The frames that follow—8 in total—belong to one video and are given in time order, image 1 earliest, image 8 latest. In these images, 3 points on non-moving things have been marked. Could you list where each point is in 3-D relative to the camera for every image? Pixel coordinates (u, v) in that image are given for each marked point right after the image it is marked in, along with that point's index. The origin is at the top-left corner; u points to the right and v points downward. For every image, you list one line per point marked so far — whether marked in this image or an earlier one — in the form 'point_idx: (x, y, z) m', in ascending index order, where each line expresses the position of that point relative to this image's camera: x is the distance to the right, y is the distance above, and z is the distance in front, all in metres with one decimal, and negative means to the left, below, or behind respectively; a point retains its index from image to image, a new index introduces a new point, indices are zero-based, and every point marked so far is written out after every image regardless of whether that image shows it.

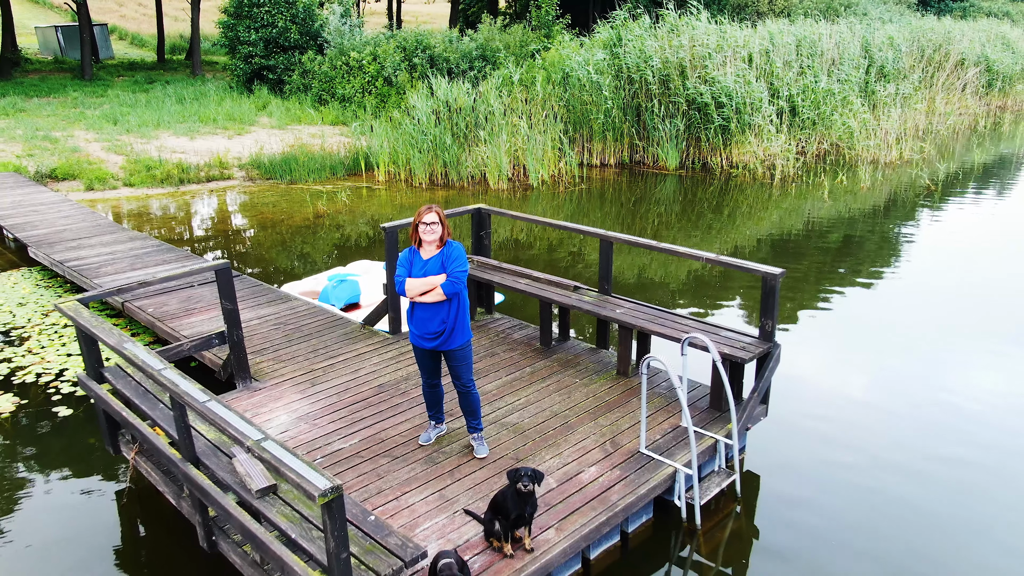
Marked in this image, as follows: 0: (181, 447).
0: (-1.6, -0.7, +3.2) m
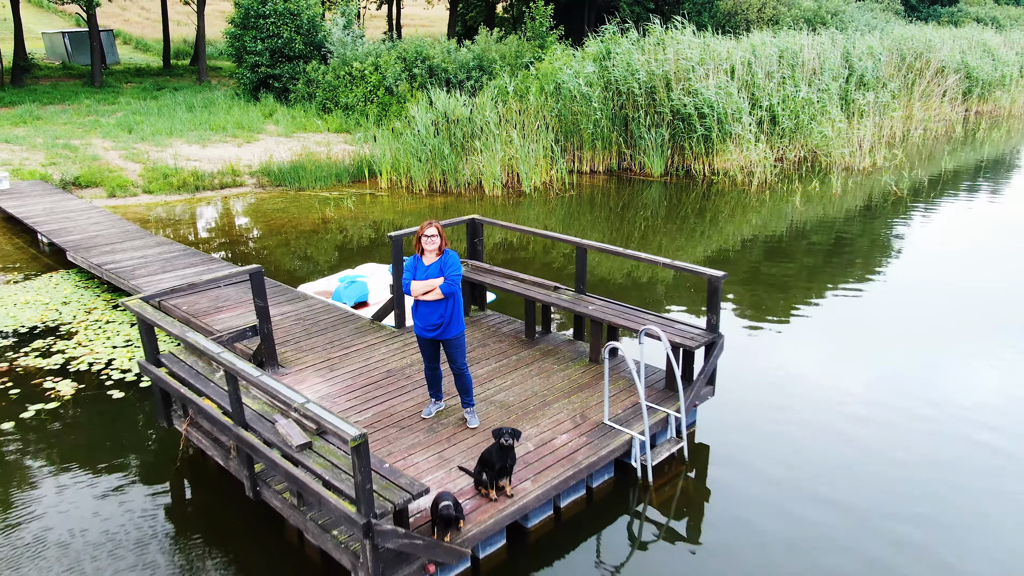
0: (-1.6, -0.7, +4.0) m
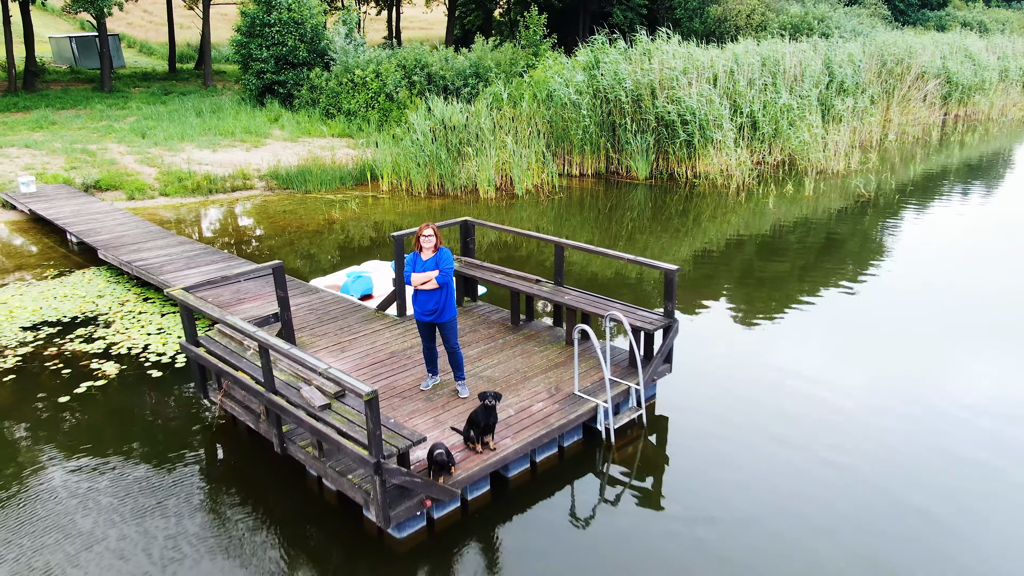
0: (-1.8, -0.7, +4.9) m
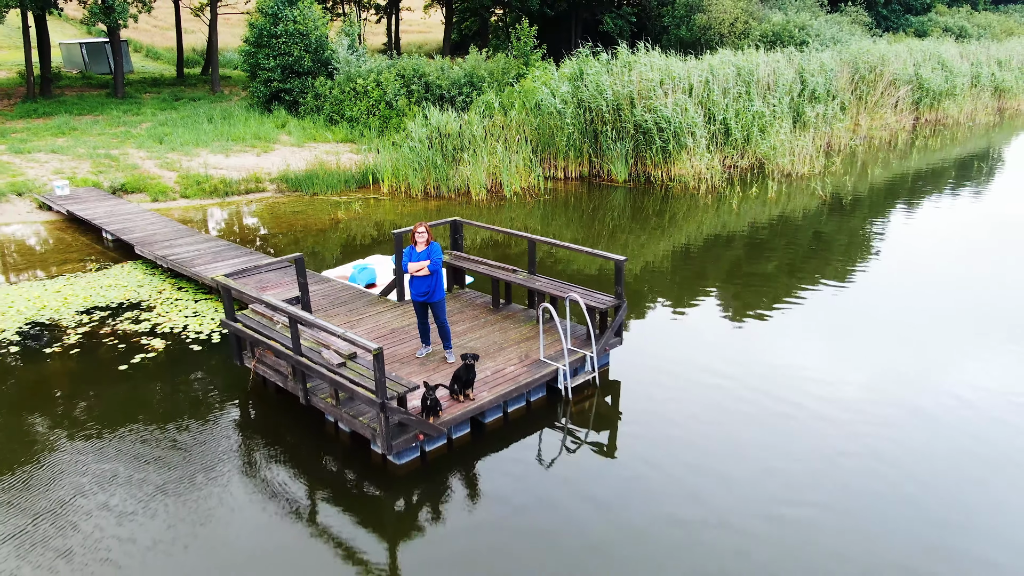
0: (-2.0, -0.5, +6.2) m
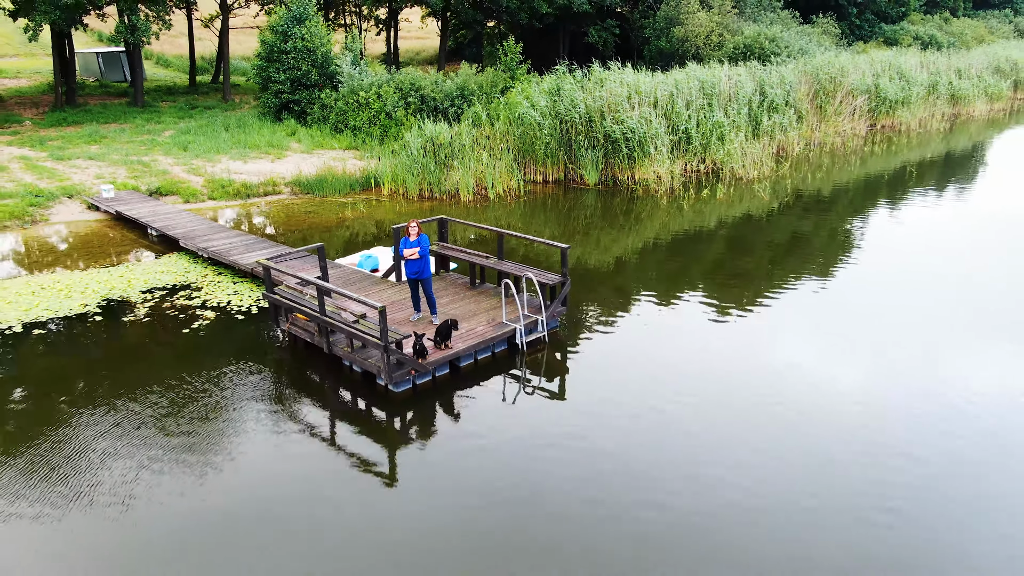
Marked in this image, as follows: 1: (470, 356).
0: (-2.4, -0.3, +8.4) m
1: (-0.5, -0.9, +8.6) m
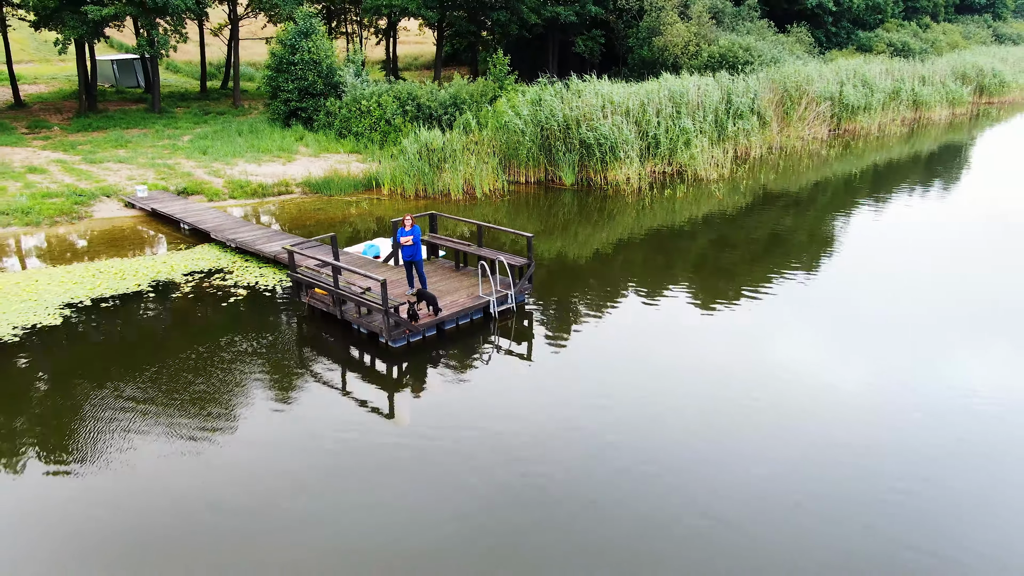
0: (-2.8, 0.0, +10.6) m
1: (-1.0, -0.6, +10.8) m
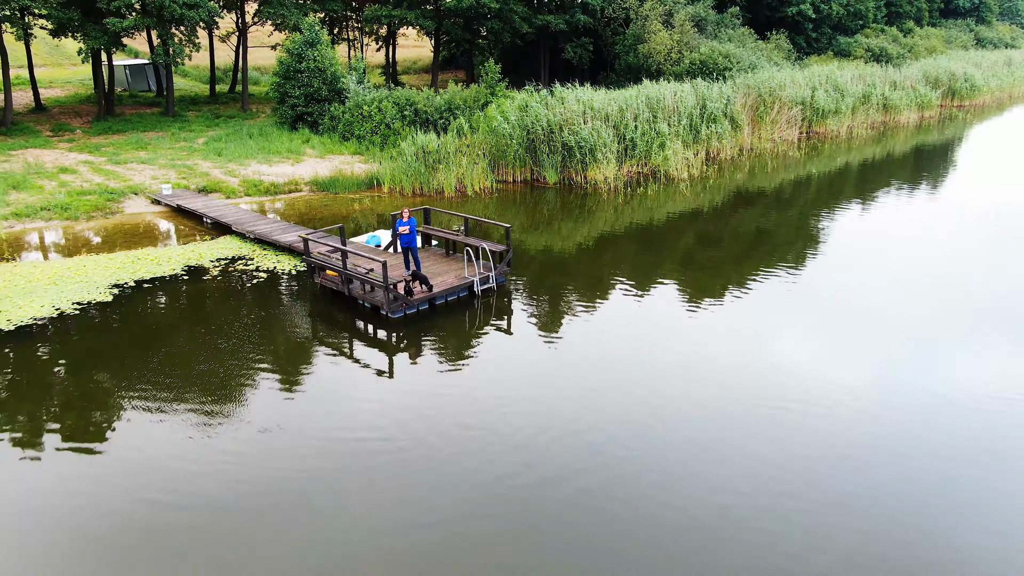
0: (-3.2, +0.4, +12.6) m
1: (-1.3, -0.2, +12.8) m
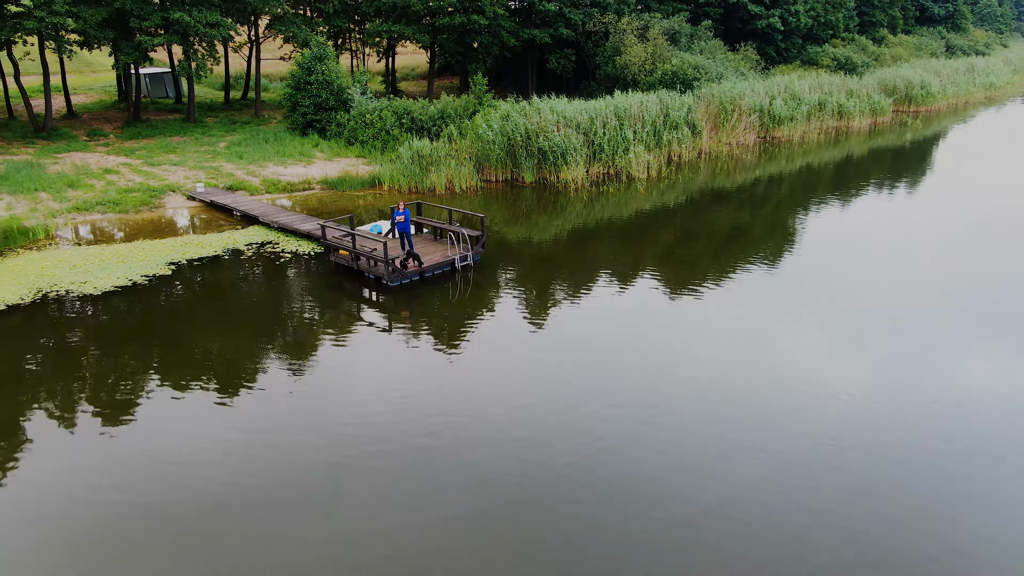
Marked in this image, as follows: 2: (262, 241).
0: (-3.8, +1.0, +16.2) m
1: (-2.0, +0.4, +16.4) m
2: (-7.2, +1.3, +19.2) m
